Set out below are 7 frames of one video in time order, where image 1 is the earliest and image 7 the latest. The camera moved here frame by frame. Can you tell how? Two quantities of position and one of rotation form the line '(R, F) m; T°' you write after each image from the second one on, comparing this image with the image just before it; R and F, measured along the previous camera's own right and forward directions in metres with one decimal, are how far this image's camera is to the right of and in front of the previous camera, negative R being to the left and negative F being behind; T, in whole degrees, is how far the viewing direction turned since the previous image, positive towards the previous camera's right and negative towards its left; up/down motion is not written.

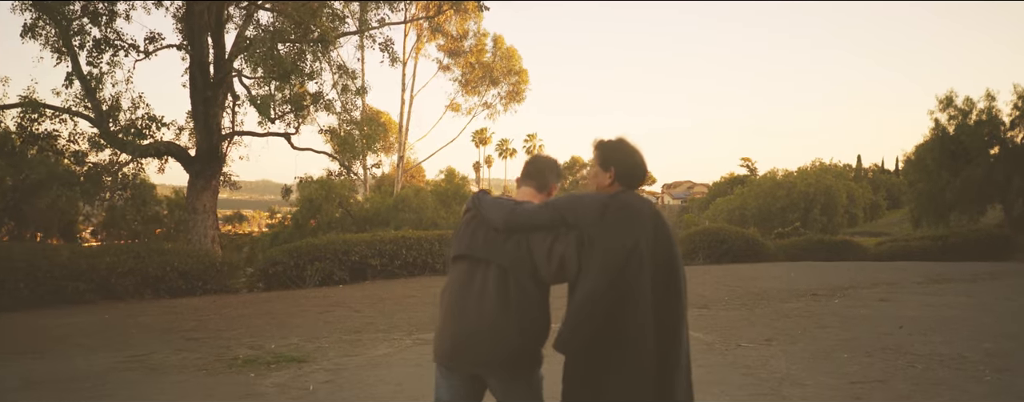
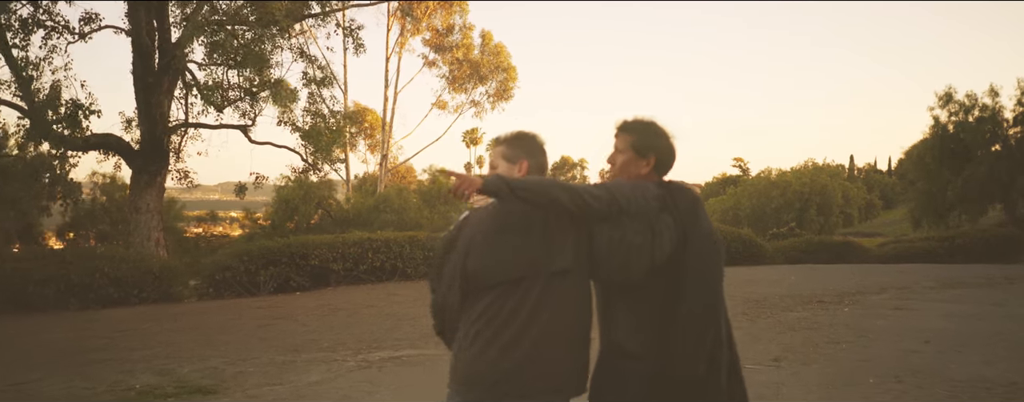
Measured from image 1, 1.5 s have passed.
(+0.3, +1.7) m; 0°
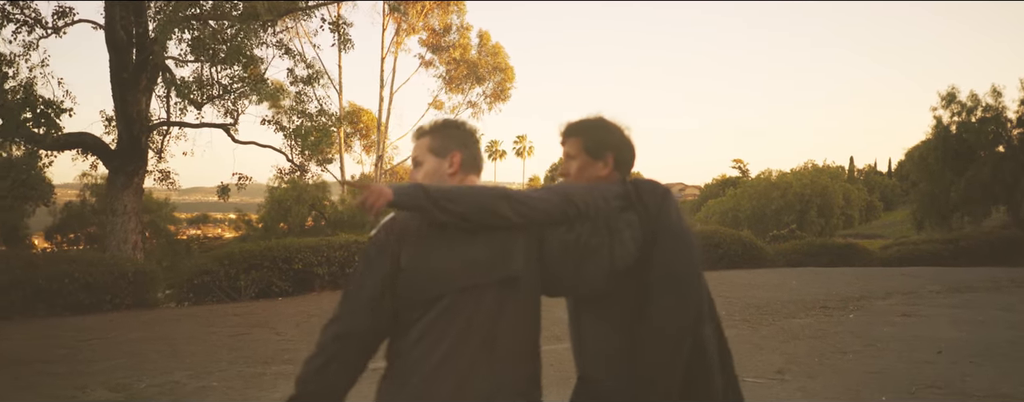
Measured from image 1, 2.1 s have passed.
(+0.1, +0.6) m; 0°
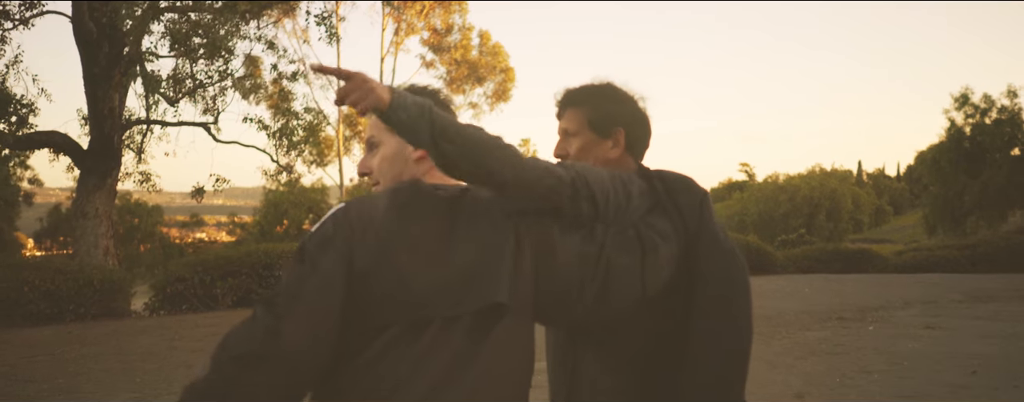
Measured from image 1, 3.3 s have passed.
(+0.2, +1.0) m; 0°
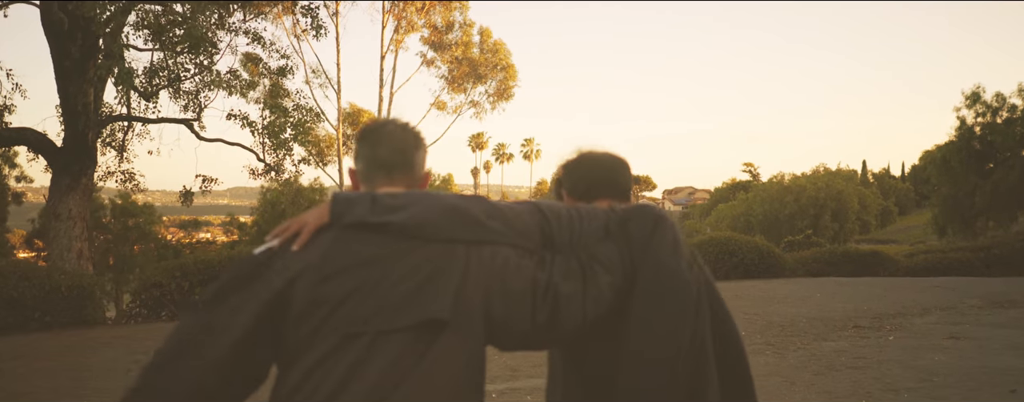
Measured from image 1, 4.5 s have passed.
(+0.1, +0.8) m; 0°
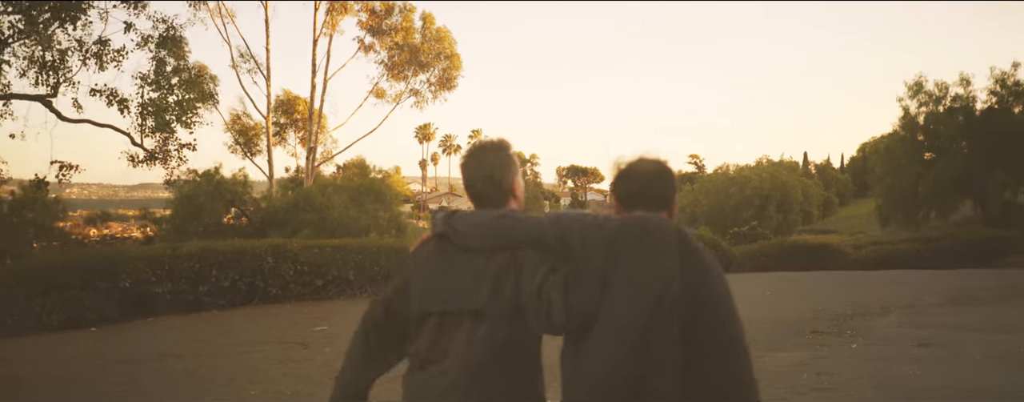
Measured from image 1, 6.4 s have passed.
(+0.5, +1.9) m; +3°
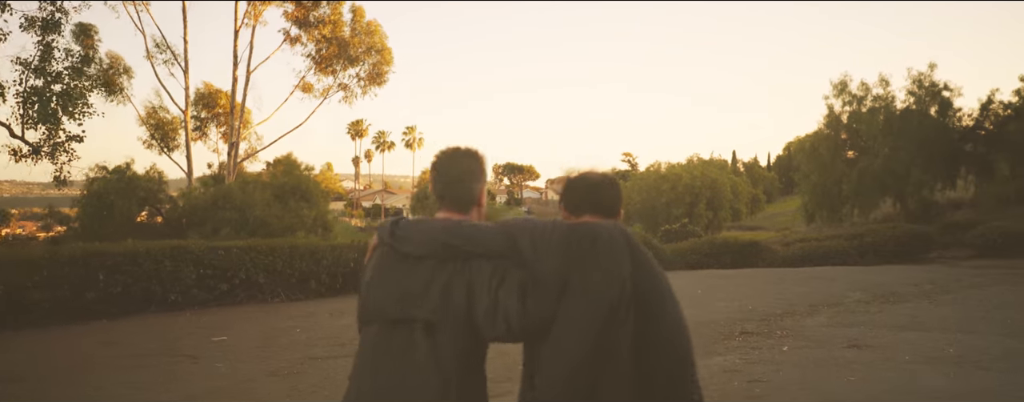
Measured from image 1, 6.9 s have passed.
(+0.2, +0.7) m; +4°
